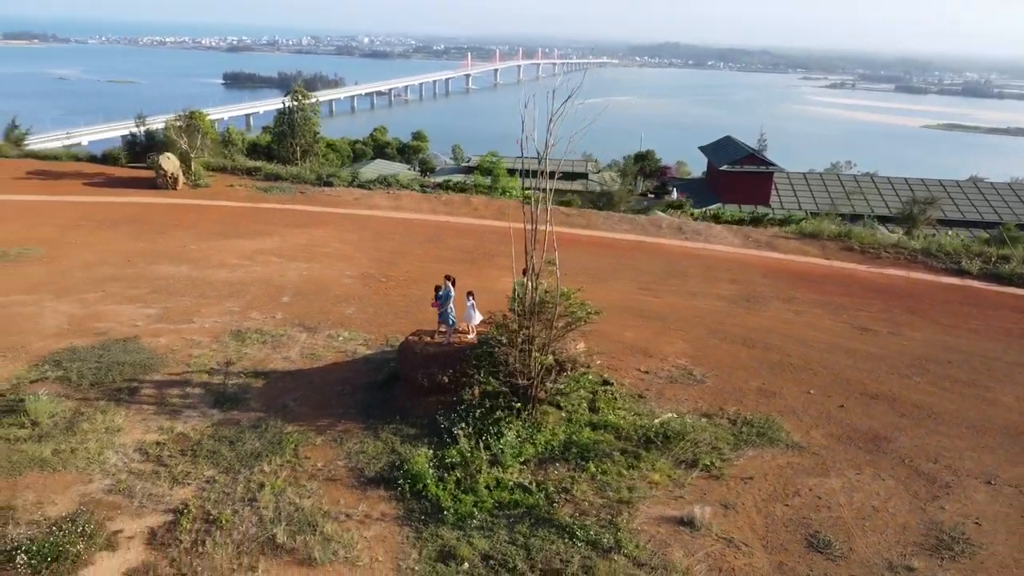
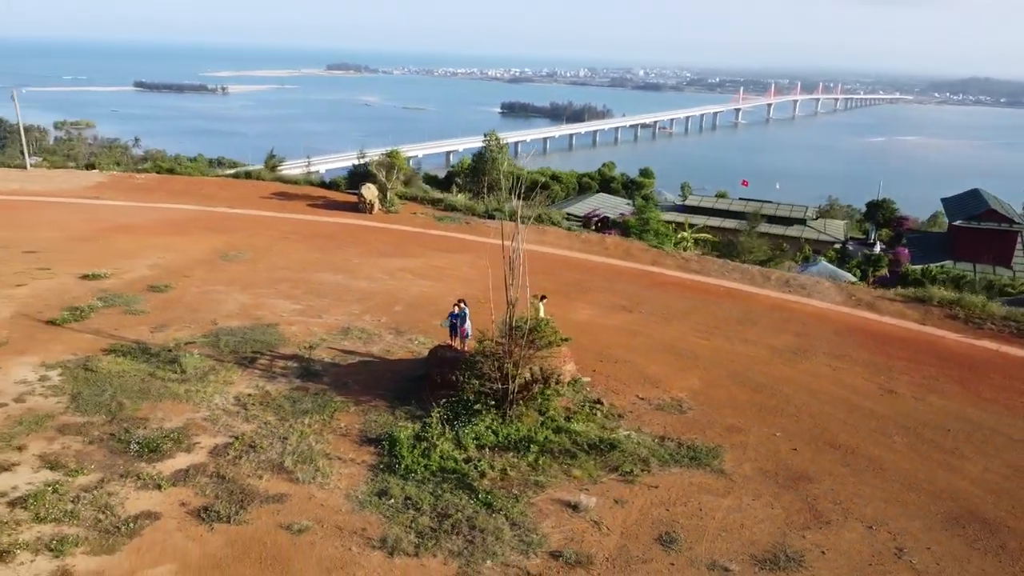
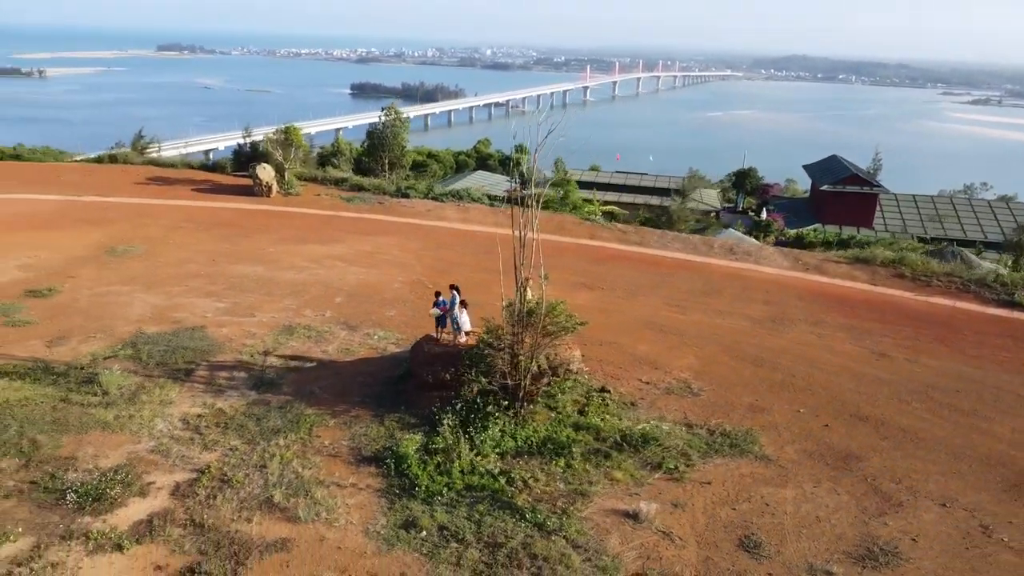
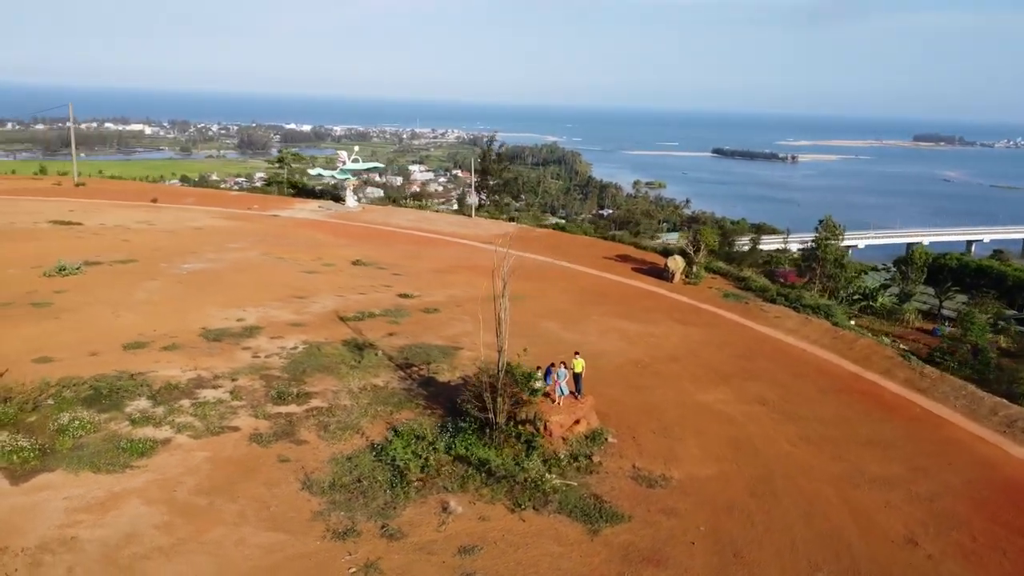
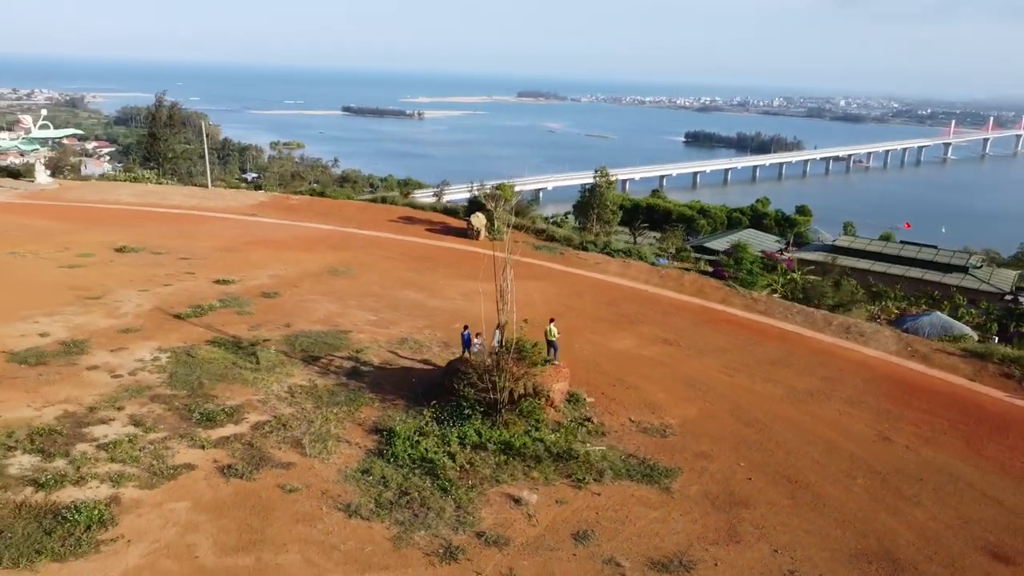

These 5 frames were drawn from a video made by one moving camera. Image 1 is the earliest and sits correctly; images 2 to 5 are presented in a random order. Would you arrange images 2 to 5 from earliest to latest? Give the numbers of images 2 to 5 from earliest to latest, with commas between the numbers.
3, 2, 5, 4
